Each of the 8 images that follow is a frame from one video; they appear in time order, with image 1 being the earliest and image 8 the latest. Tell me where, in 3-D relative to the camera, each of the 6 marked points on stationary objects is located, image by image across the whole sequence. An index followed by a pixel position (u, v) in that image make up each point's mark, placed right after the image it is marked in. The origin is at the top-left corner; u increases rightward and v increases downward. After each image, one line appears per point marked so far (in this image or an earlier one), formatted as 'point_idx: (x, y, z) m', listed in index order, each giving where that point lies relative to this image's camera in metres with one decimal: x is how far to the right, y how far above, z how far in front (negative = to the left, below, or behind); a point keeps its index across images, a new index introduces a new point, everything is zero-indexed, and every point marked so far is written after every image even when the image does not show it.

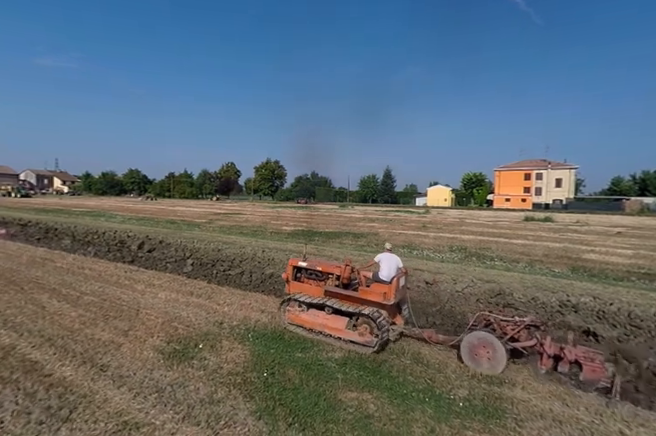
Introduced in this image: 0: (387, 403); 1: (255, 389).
0: (+0.9, -2.7, +5.8) m
1: (-1.2, -2.7, +6.2) m
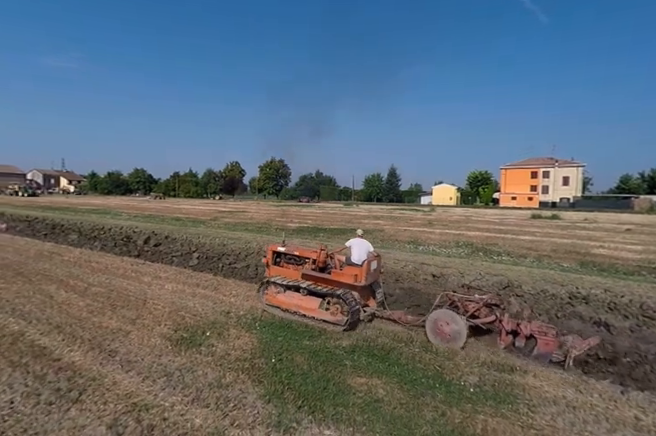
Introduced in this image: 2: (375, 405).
0: (+1.0, -2.5, +5.7) m
1: (-1.1, -2.4, +6.1) m
2: (+0.6, -2.5, +5.3) m
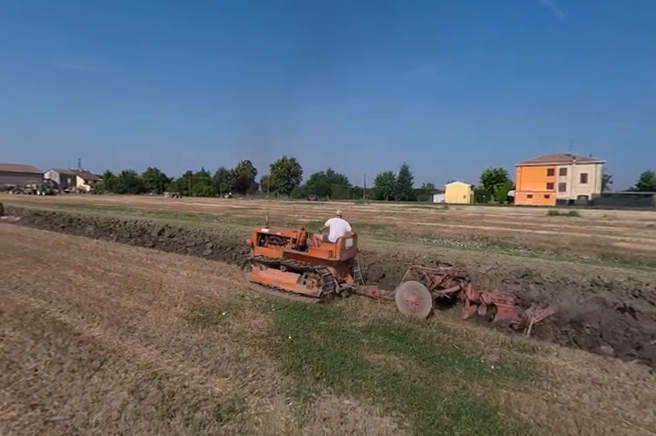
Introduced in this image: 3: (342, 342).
0: (+1.3, -2.1, +5.7) m
1: (-0.8, -2.1, +6.1) m
2: (+0.9, -2.1, +5.2) m
3: (+0.2, -2.0, +6.4) m
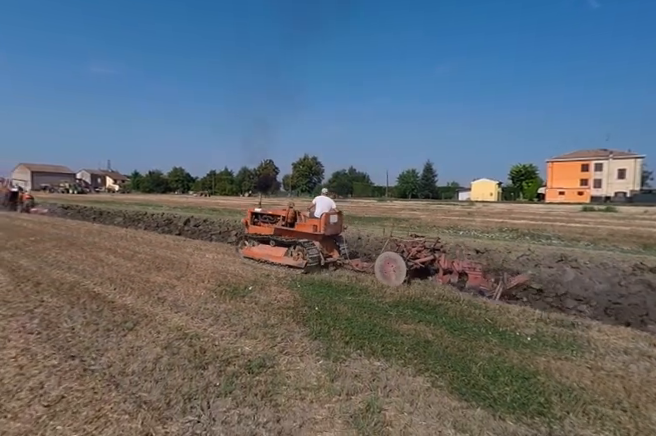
0: (+1.7, -1.6, +5.5) m
1: (-0.3, -1.6, +6.0) m
2: (+1.3, -1.6, +5.1) m
3: (+0.7, -1.5, +6.2) m
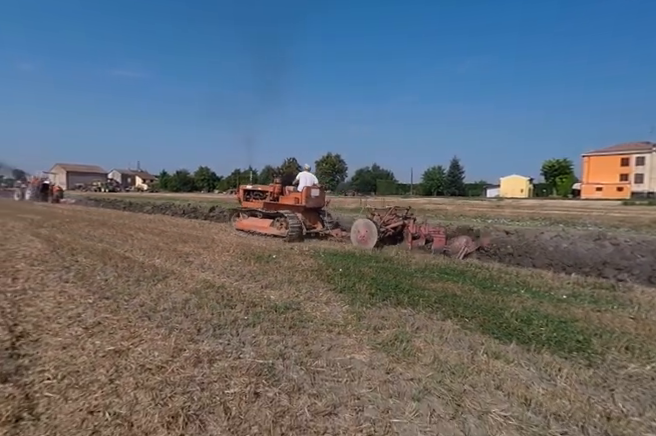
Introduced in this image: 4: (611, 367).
0: (+2.0, -1.0, +5.3) m
1: (0.0, -0.9, +6.0) m
2: (+1.6, -1.0, +4.9) m
3: (+1.1, -0.9, +6.1) m
4: (+2.2, -1.2, +3.1) m
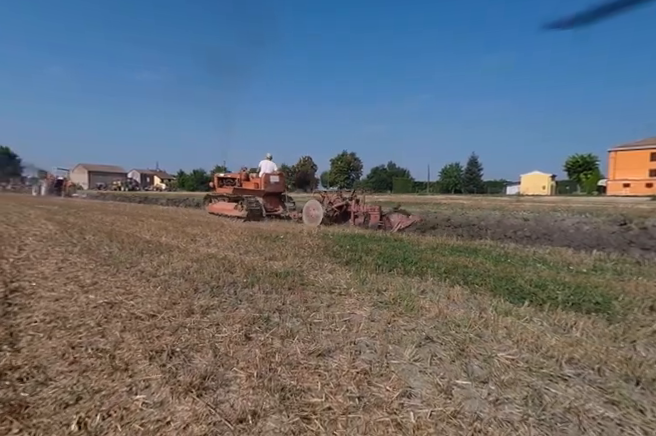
0: (+2.1, -0.6, +5.1) m
1: (+0.2, -0.5, +5.9) m
2: (+1.6, -0.6, +4.7) m
3: (+1.2, -0.5, +6.0) m
4: (+2.2, -0.8, +2.8) m
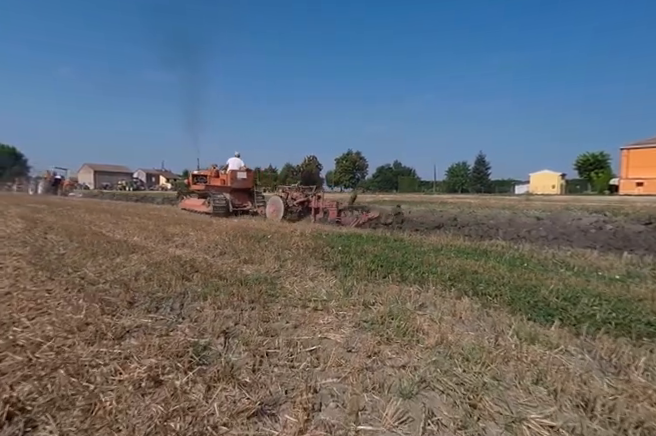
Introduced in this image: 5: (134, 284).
0: (+1.9, -0.5, +4.3) m
1: (0.0, -0.5, +5.1) m
2: (+1.5, -0.6, +3.9) m
3: (+1.0, -0.5, +5.2) m
4: (+2.0, -0.7, +2.0) m
5: (-1.6, -0.6, +3.2) m
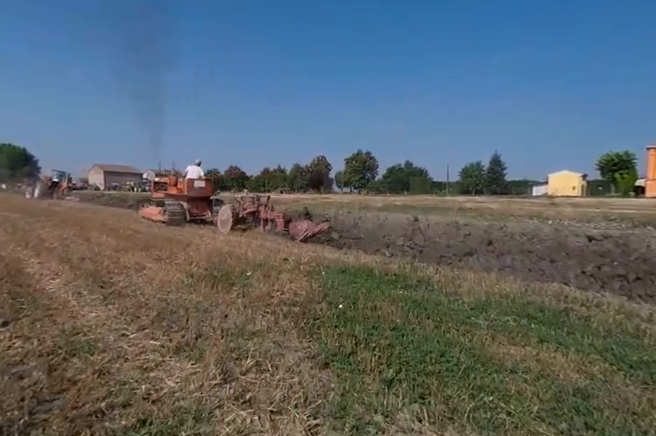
0: (+1.8, -1.0, +2.5) m
1: (-0.1, -0.9, +3.3) m
2: (+1.4, -1.0, +2.1) m
3: (+1.0, -0.9, +3.4) m
4: (+1.8, -1.1, +0.2) m
5: (-1.7, -1.0, +1.5) m
